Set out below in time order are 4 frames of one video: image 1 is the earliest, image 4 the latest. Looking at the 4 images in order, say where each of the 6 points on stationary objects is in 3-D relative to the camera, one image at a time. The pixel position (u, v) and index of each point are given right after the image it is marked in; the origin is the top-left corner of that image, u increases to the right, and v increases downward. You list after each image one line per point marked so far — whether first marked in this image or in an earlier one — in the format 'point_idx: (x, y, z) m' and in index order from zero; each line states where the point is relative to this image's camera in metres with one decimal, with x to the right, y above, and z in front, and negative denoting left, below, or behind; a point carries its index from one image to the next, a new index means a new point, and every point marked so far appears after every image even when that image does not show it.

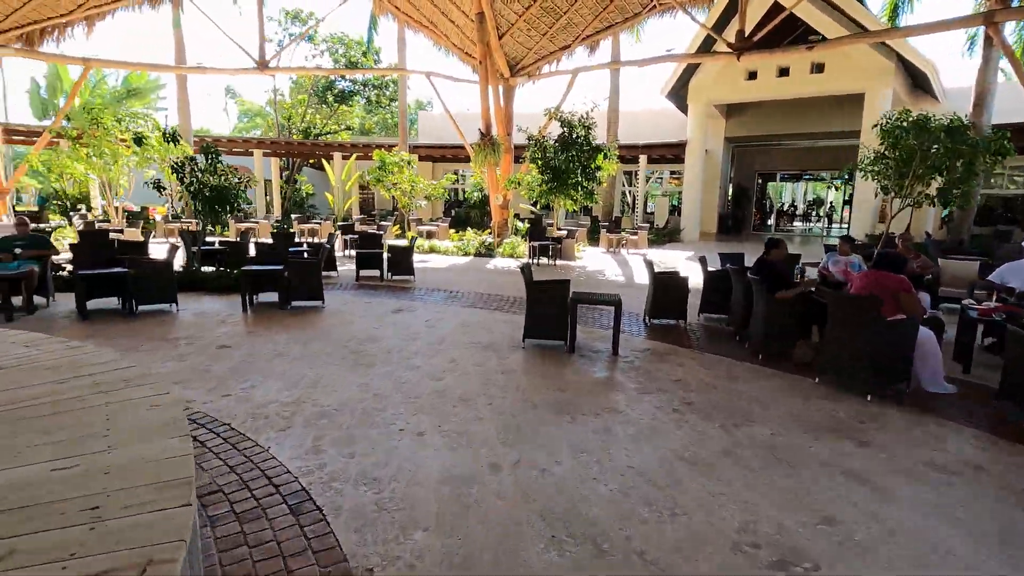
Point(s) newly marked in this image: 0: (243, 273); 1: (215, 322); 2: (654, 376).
0: (-3.0, +0.2, +5.9) m
1: (-3.0, -0.3, +5.4) m
2: (+1.0, -0.6, +3.9) m
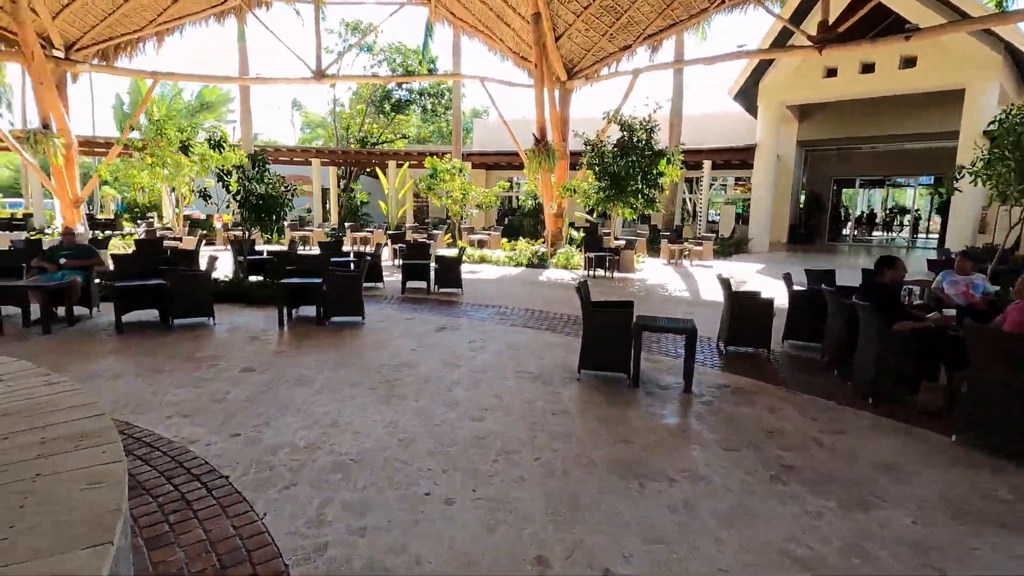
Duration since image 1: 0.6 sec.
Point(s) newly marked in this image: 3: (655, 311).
0: (-2.4, 0.0, +5.6) m
1: (-2.5, -0.5, +5.1) m
2: (+1.4, -0.8, +3.2) m
3: (+1.9, -0.3, +7.0) m
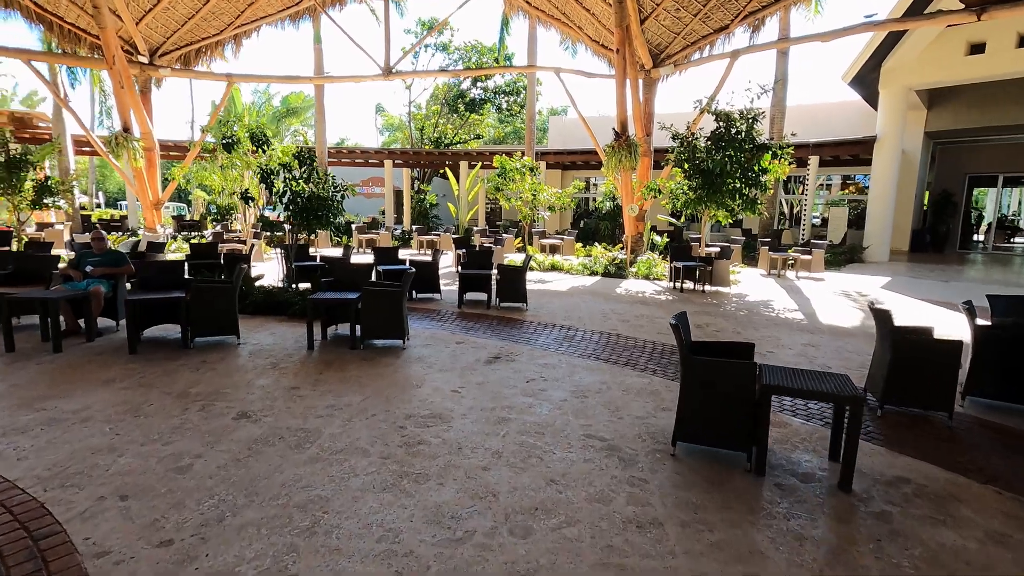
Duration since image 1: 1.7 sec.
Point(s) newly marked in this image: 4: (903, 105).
0: (-1.8, -0.1, +4.8) m
1: (-2.0, -0.6, +4.3) m
2: (+1.6, -1.0, +1.9) m
3: (+2.6, -0.6, +5.6) m
4: (+9.3, +4.3, +12.8) m
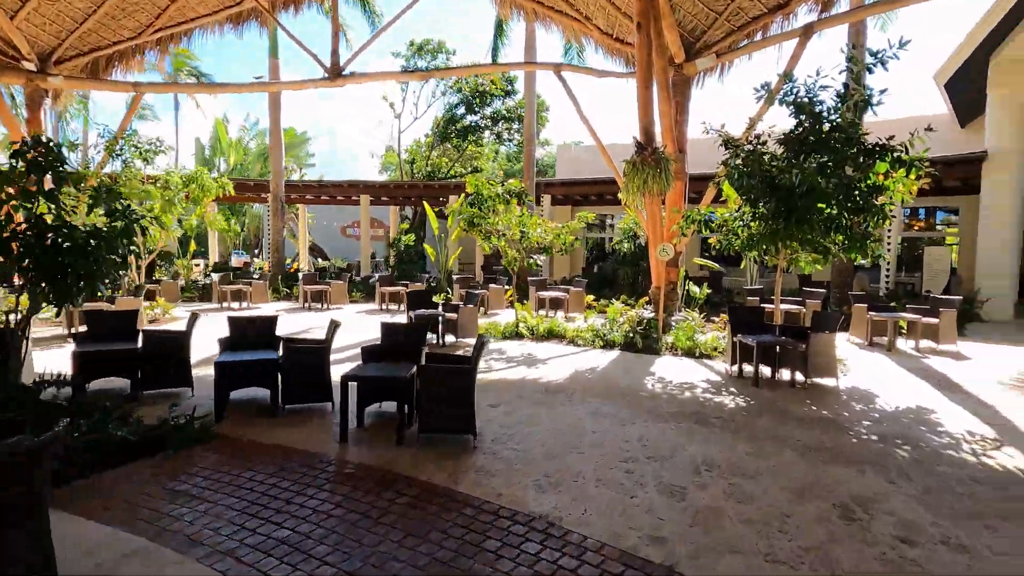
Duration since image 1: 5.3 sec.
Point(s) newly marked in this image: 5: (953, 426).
0: (-2.3, -0.7, +1.4) m
1: (-2.5, -1.2, +0.9) m
2: (+1.0, -1.4, -1.6) m
3: (+2.1, -1.2, +2.1) m
4: (+9.1, +3.1, +9.4) m
5: (+3.4, -1.1, +4.2) m
